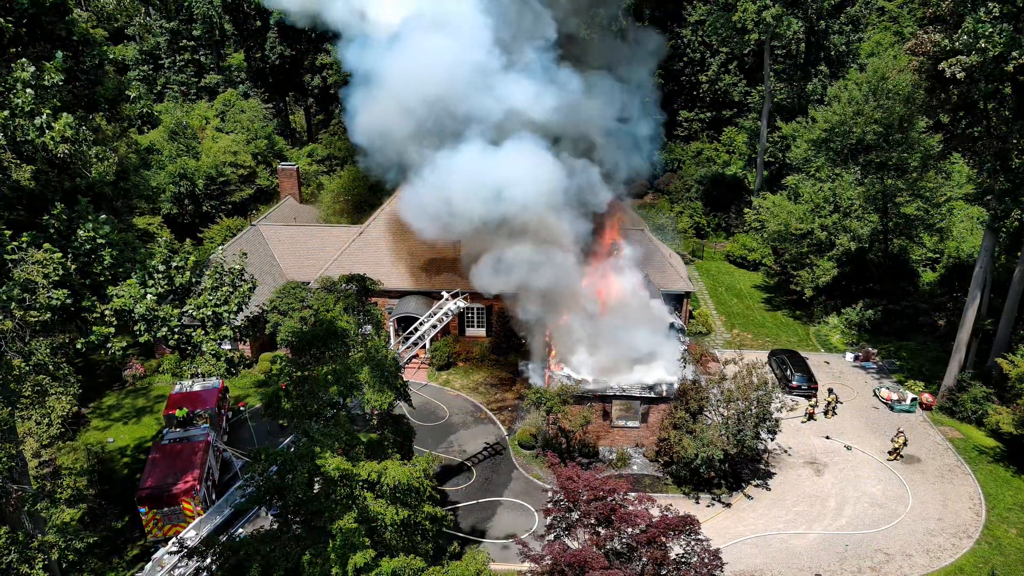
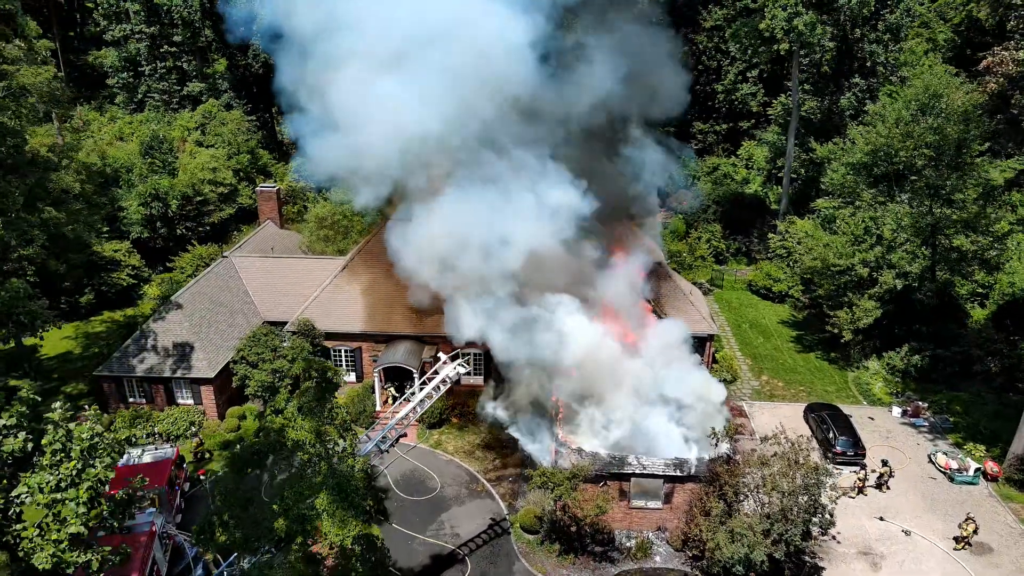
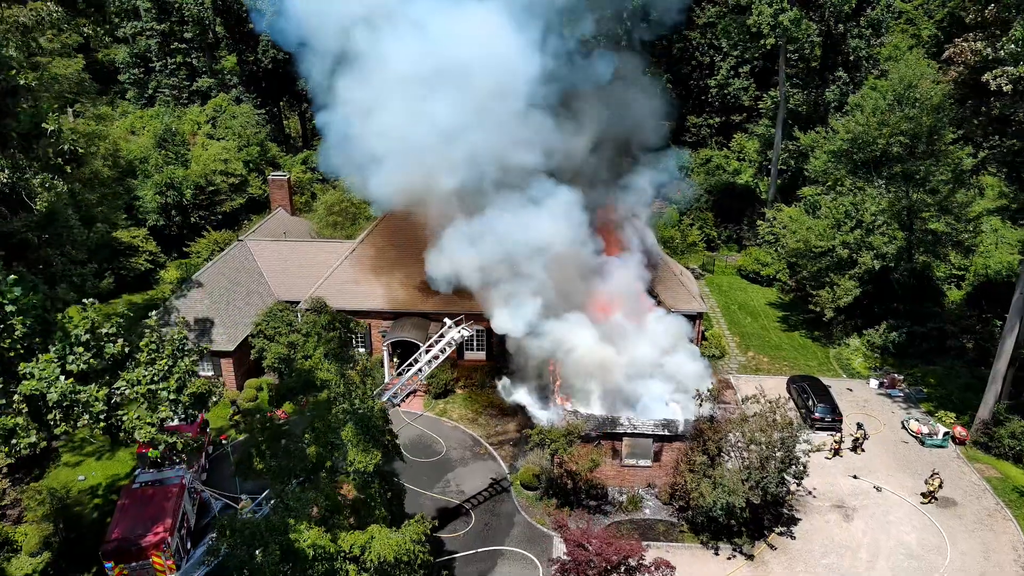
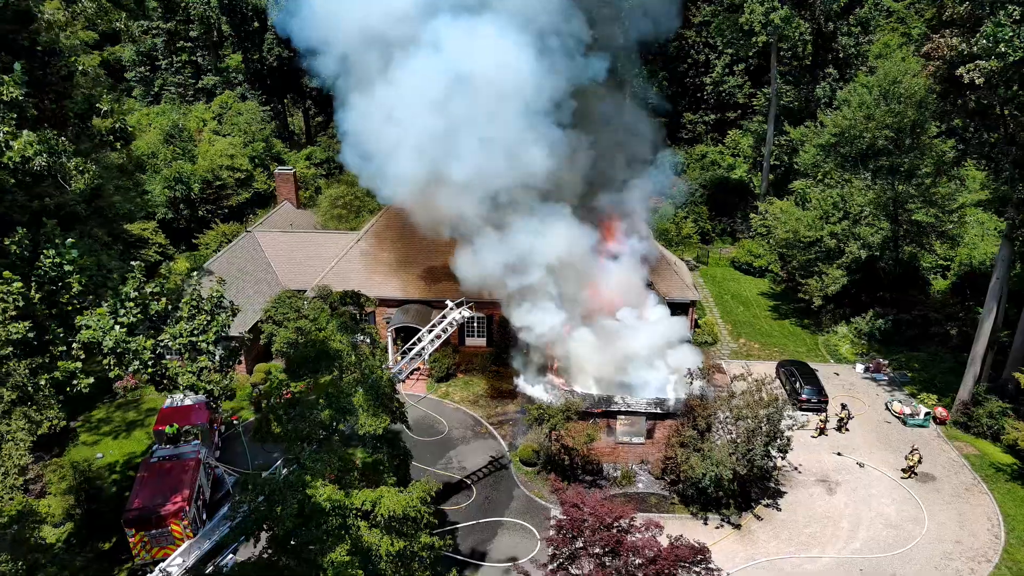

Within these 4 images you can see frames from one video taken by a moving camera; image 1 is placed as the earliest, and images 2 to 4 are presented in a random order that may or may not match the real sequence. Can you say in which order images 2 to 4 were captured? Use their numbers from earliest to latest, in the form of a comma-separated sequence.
4, 3, 2
